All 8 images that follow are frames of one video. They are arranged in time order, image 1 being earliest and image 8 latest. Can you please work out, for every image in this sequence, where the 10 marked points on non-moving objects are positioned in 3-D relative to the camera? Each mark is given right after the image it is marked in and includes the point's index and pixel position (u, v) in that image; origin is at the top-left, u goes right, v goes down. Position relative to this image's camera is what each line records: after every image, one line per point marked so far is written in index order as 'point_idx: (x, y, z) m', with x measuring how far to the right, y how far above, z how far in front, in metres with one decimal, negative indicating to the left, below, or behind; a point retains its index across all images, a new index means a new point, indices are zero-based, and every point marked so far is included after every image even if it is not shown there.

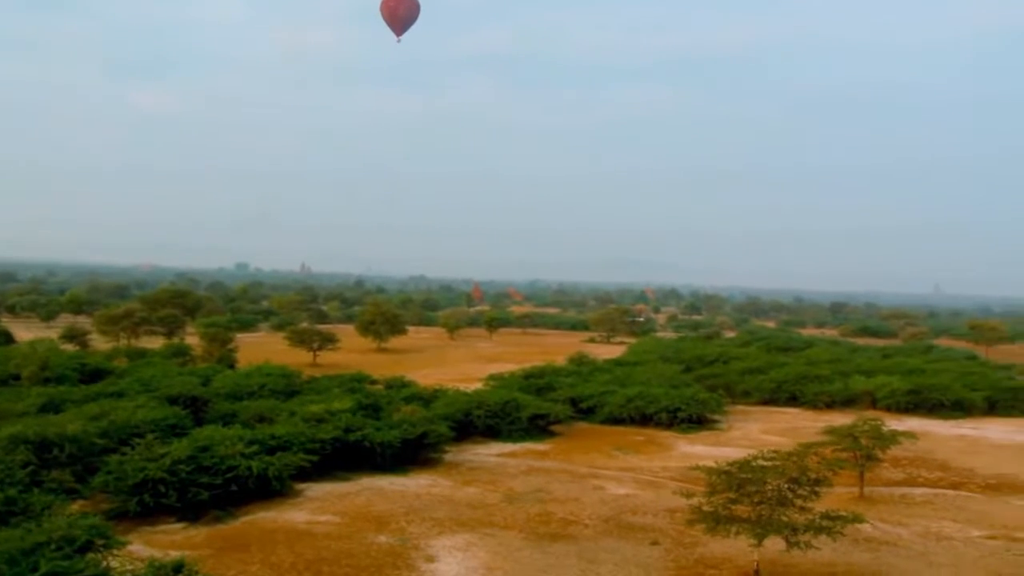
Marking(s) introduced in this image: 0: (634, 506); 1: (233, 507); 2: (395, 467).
0: (+1.9, -3.4, +17.6) m
1: (-4.0, -3.2, +16.1) m
2: (-2.0, -3.0, +18.9) m
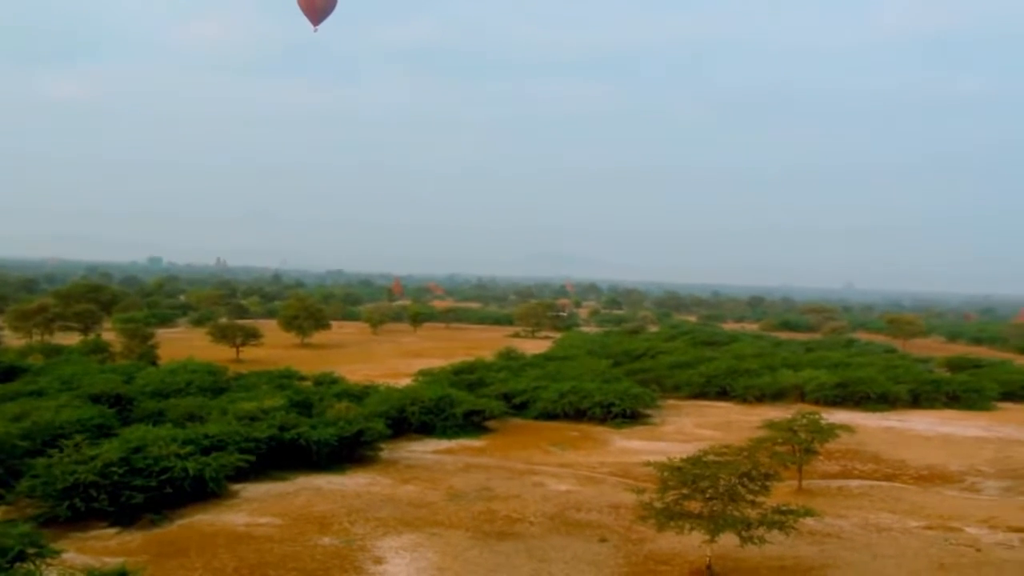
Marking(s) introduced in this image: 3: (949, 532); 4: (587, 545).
0: (+1.0, -3.4, +17.5) m
1: (-4.8, -3.1, +15.5) m
2: (-3.0, -2.9, +18.4) m
3: (+6.2, -3.4, +15.8) m
4: (+1.0, -3.5, +15.3) m
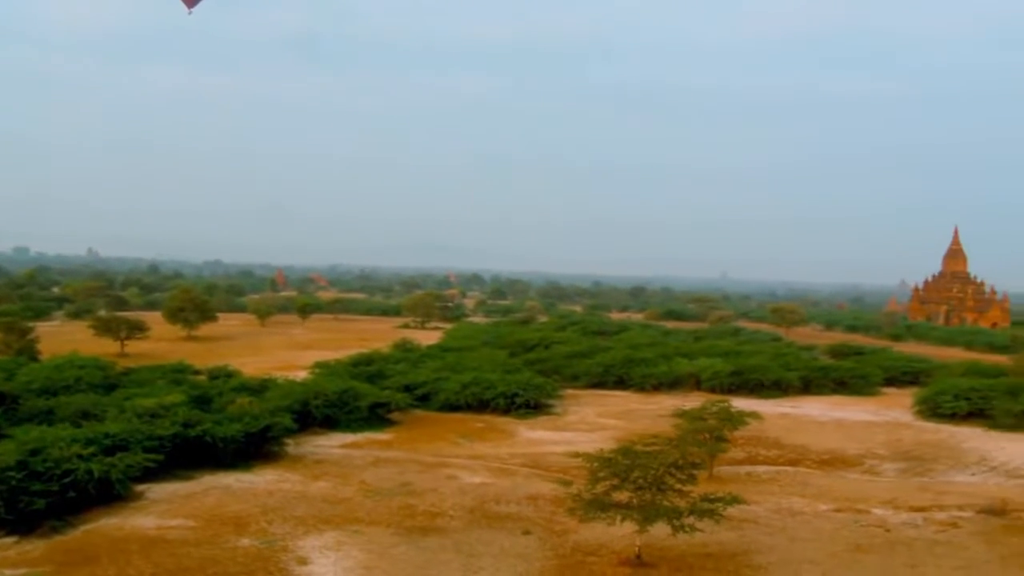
0: (-0.3, -3.2, +17.3) m
1: (-5.8, -3.0, +14.7) m
2: (-4.4, -2.8, +17.7) m
3: (+5.0, -3.3, +16.3) m
4: (0.0, -3.4, +15.1) m
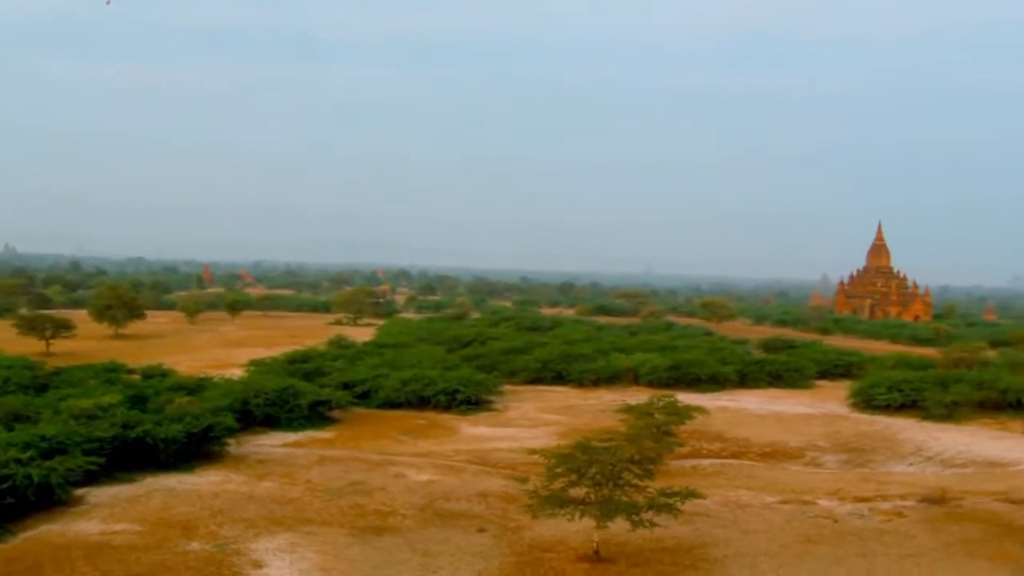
0: (-1.1, -3.1, +17.2) m
1: (-6.3, -3.0, +14.1) m
2: (-5.1, -2.7, +17.3) m
3: (+4.3, -3.2, +16.6) m
4: (-0.6, -3.3, +15.0) m
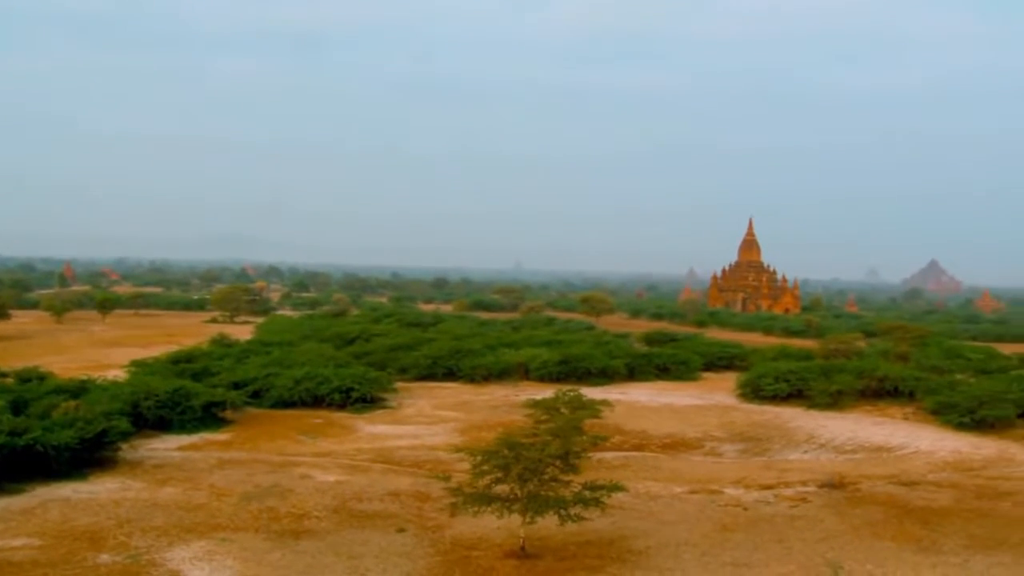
0: (-2.4, -3.1, +16.8) m
1: (-7.2, -2.9, +13.1) m
2: (-6.4, -2.7, +16.4) m
3: (+3.0, -3.1, +16.9) m
4: (-1.6, -3.3, +14.8) m
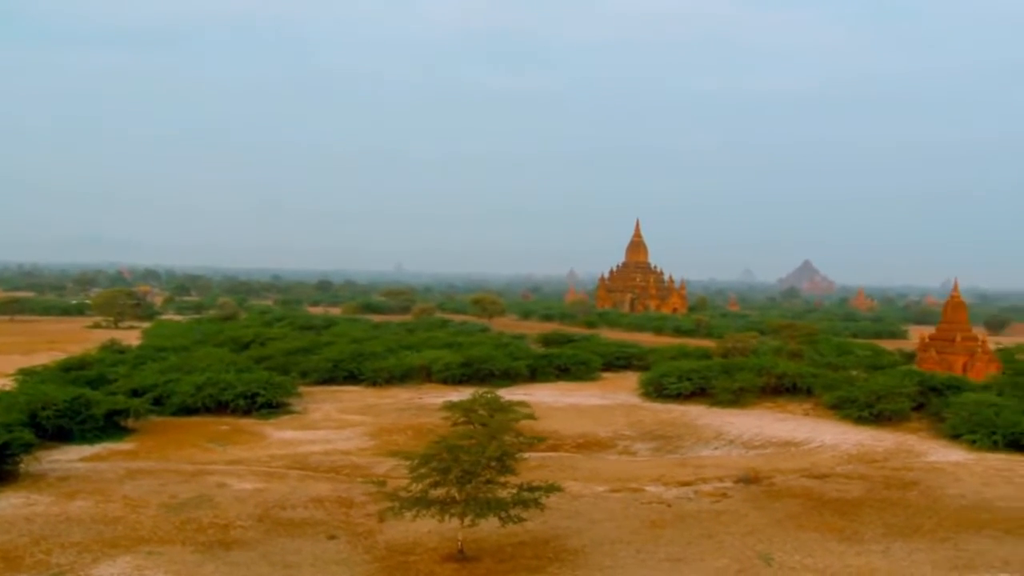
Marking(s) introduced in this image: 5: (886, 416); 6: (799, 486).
0: (-3.5, -3.1, +16.4) m
1: (-7.8, -3.0, +12.1) m
2: (-7.5, -2.8, +15.5) m
3: (+1.9, -3.1, +17.2) m
4: (-2.5, -3.3, +14.5) m
5: (+6.6, -2.3, +19.8) m
6: (+4.4, -3.0, +17.0) m
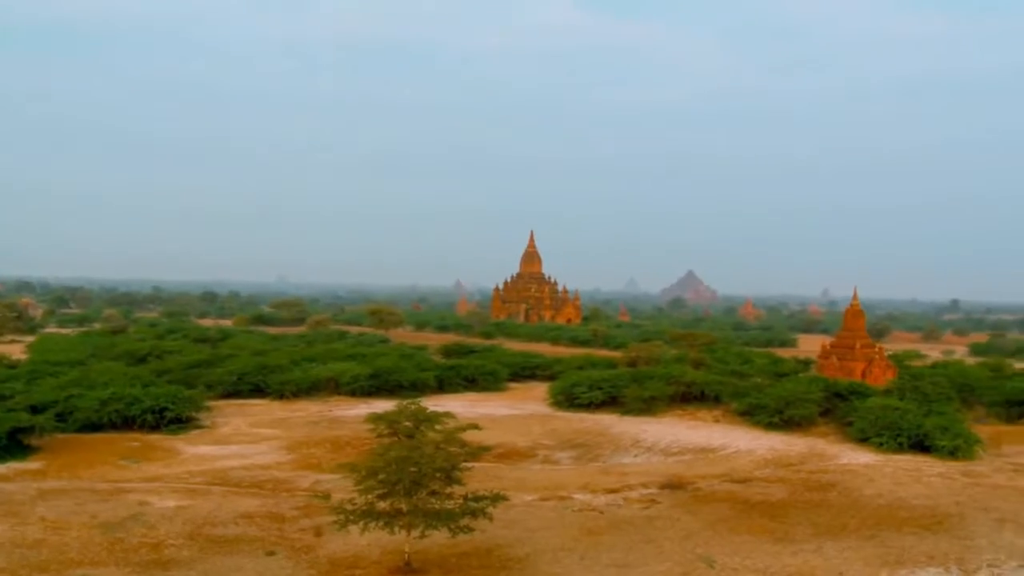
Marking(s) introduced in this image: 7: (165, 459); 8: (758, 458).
0: (-4.4, -3.3, +16.0) m
1: (-8.2, -3.1, +11.1) m
2: (-8.2, -2.9, +14.5) m
3: (+0.8, -3.3, +17.4) m
4: (-3.2, -3.5, +14.1) m
5: (+5.2, -2.5, +20.6) m
6: (+3.3, -3.2, +17.5) m
7: (-5.9, -2.9, +19.1) m
8: (+4.2, -2.9, +19.1) m
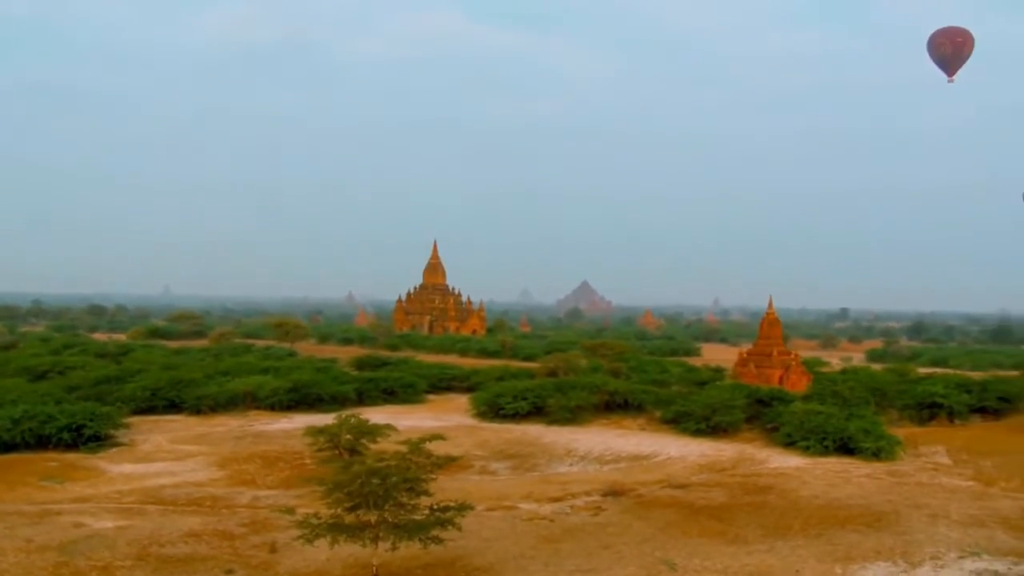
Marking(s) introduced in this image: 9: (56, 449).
0: (-5.0, -3.4, +15.4) m
1: (-8.1, -3.2, +10.1) m
2: (-8.6, -3.1, +13.5) m
3: (0.0, -3.5, +17.5) m
4: (-3.6, -3.6, +13.7) m
5: (+4.0, -2.6, +21.2) m
6: (+2.4, -3.3, +17.9) m
7: (-6.9, -3.1, +18.3) m
8: (+3.1, -3.1, +19.6) m
9: (-8.0, -2.8, +19.8) m
